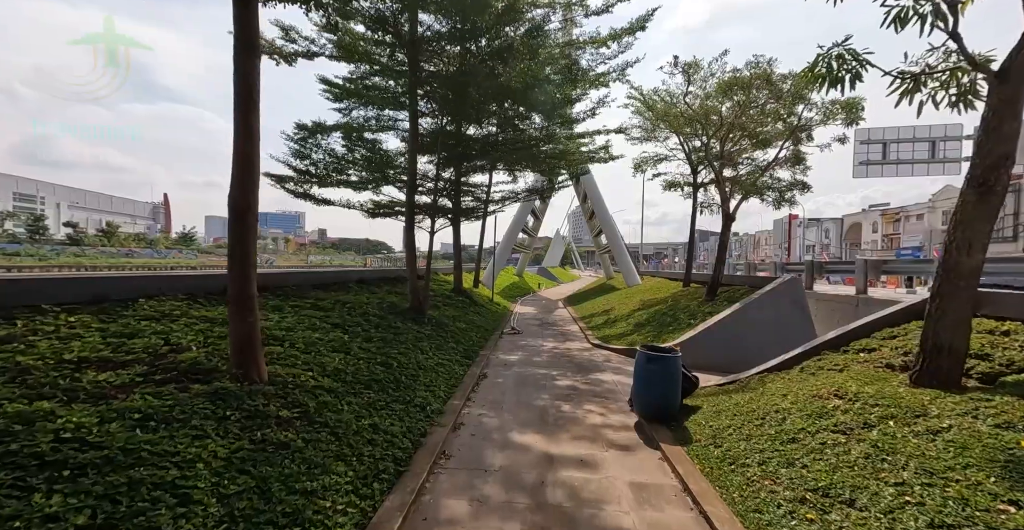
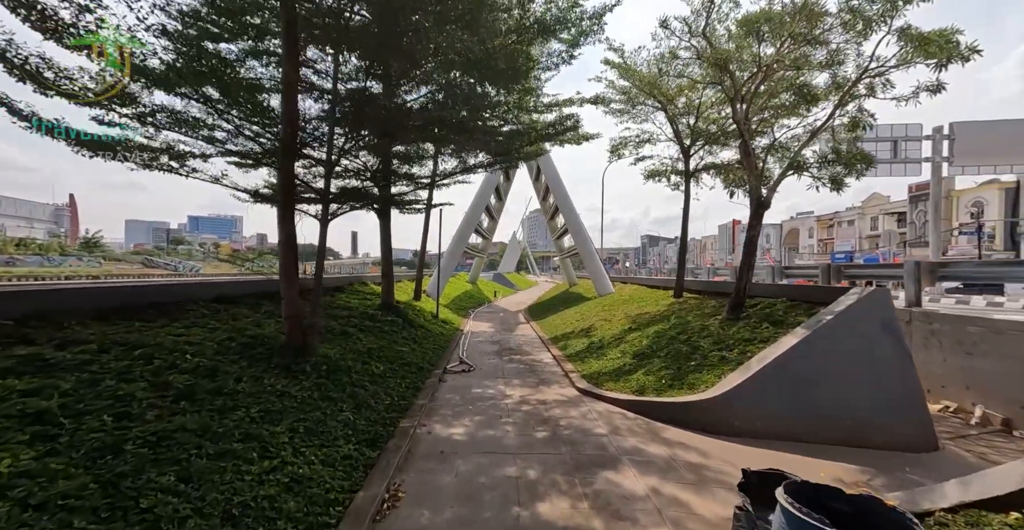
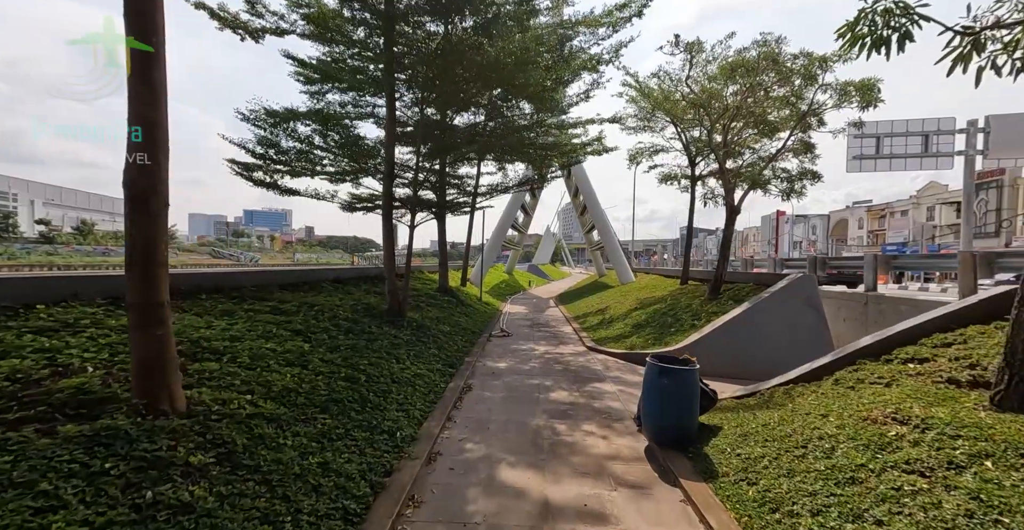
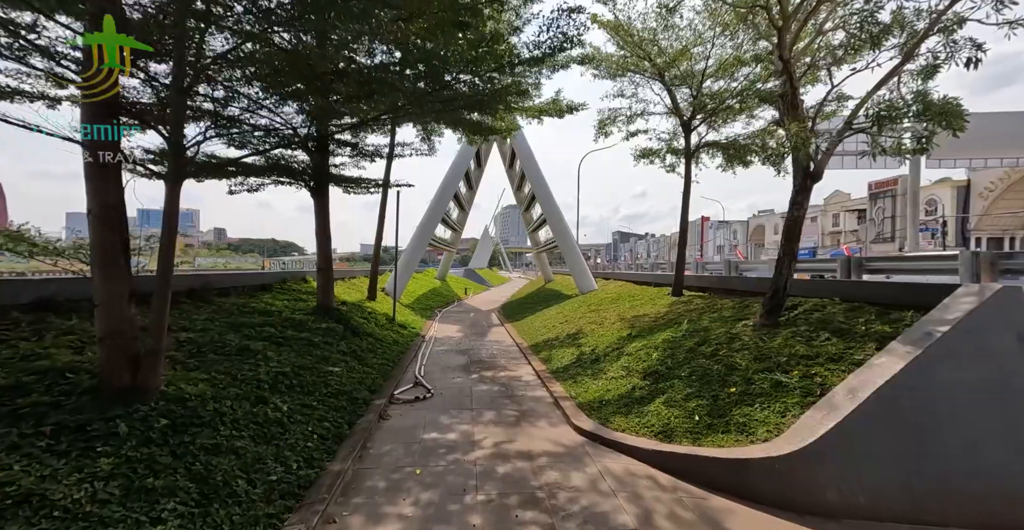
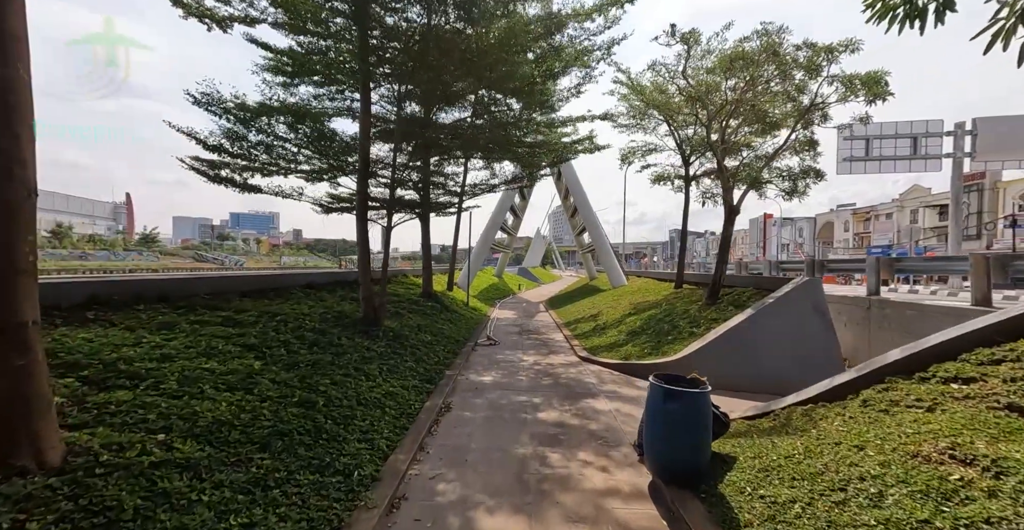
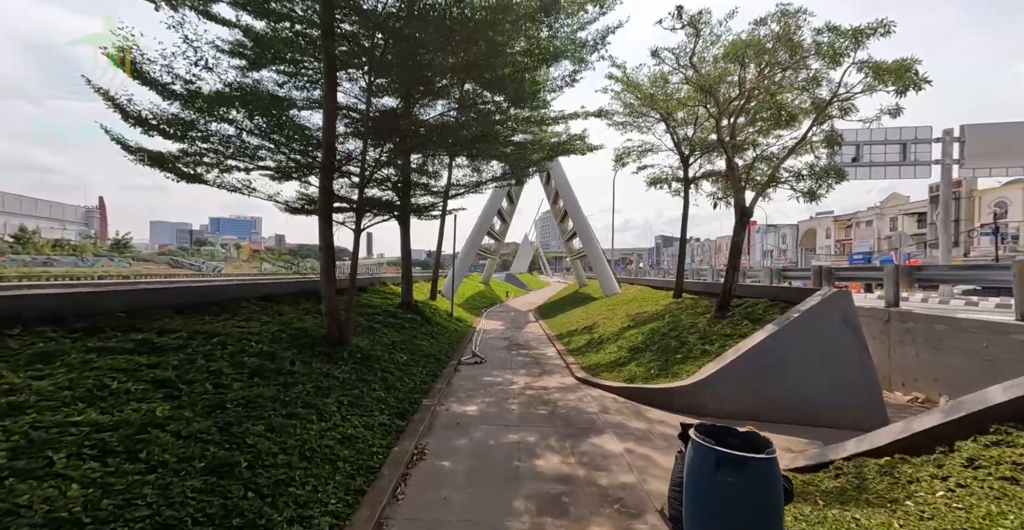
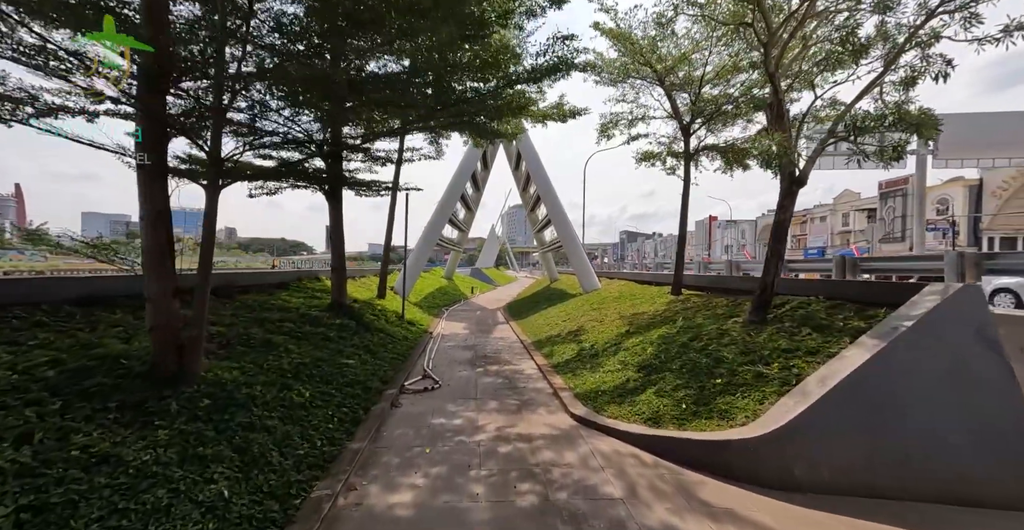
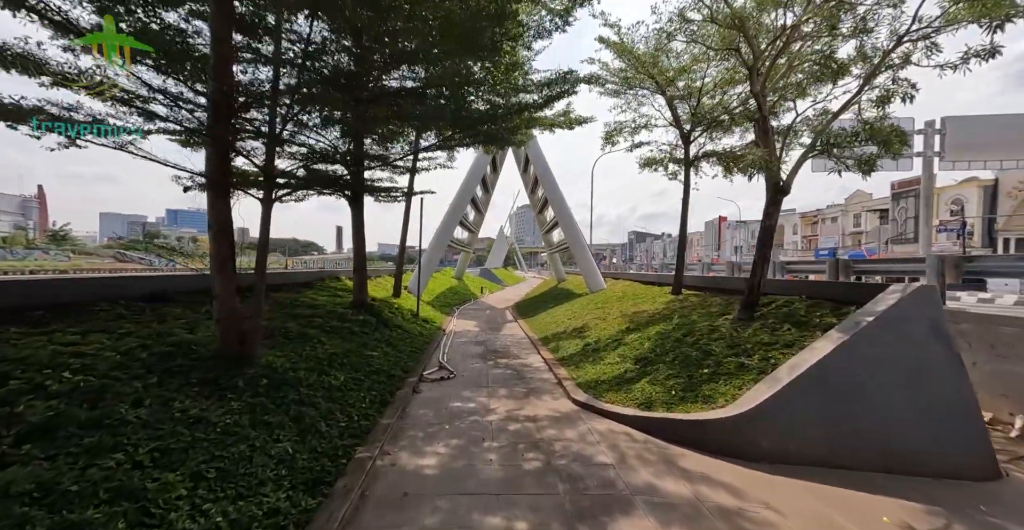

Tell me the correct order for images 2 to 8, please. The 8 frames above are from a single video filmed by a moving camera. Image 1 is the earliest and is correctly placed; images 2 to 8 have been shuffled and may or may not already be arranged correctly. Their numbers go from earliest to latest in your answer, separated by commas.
3, 5, 6, 2, 8, 7, 4
